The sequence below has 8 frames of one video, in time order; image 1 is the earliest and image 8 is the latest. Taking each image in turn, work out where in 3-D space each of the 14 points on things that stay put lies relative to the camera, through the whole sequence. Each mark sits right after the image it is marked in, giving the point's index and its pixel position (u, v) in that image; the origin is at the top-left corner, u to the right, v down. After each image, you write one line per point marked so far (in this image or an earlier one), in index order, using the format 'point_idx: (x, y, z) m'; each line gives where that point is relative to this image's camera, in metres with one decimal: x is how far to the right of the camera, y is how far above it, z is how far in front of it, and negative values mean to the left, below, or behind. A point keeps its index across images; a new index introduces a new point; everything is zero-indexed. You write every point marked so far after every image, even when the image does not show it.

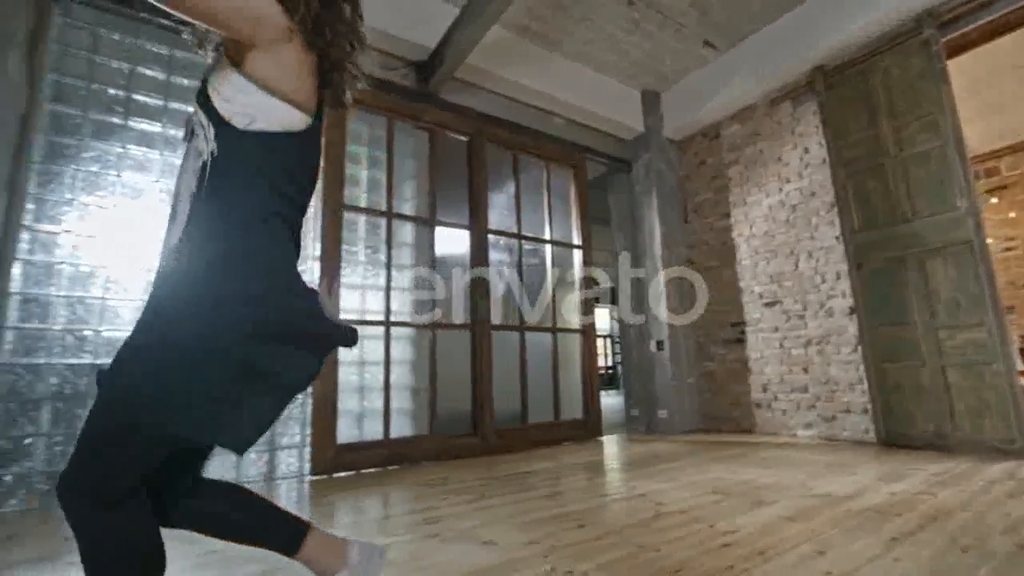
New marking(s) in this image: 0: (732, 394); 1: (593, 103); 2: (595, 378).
0: (+1.7, -0.9, +4.2) m
1: (+0.7, +1.5, +4.2) m
2: (+0.6, -0.7, +4.0) m
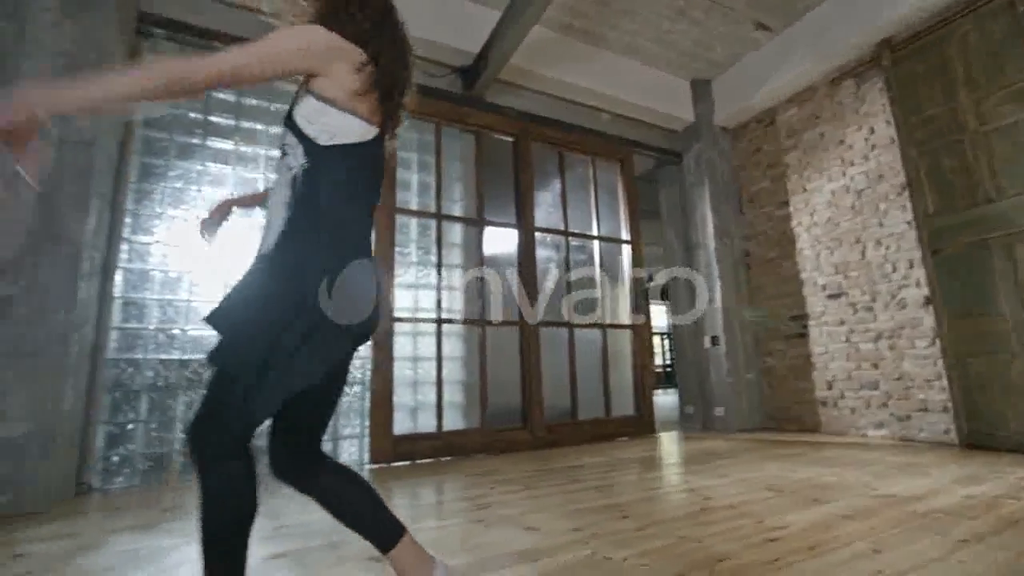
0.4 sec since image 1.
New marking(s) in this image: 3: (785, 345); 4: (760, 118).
0: (+2.2, -0.8, +4.0) m
1: (+1.0, +1.6, +4.2) m
2: (+1.0, -0.7, +4.0) m
3: (+2.1, -0.5, +4.1) m
4: (+2.1, +1.4, +4.3) m
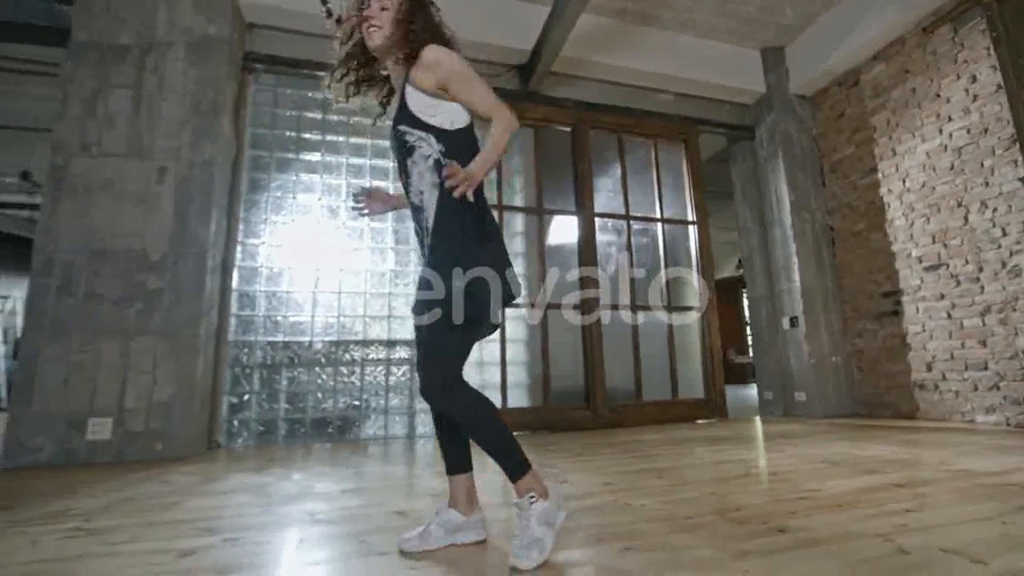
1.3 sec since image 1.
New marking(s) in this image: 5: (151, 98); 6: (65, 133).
0: (+2.7, -0.6, +3.7) m
1: (+1.5, +1.7, +4.1) m
2: (+1.5, -0.5, +3.9) m
3: (+2.6, -0.3, +3.8) m
4: (+2.6, +1.6, +4.0) m
5: (-2.0, +1.0, +2.8) m
6: (-2.3, +0.8, +2.7) m
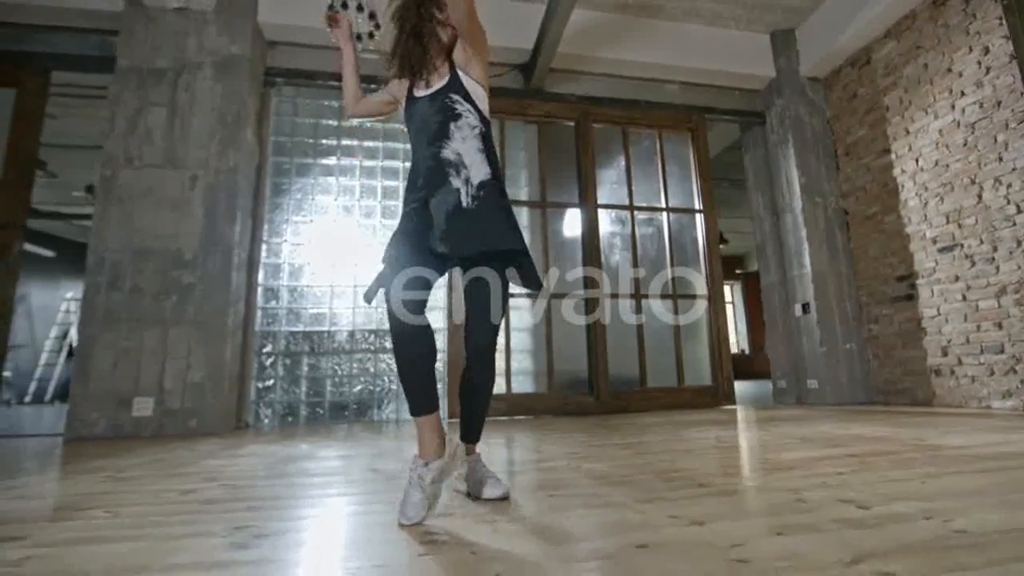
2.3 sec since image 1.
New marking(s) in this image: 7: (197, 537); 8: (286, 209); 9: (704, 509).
0: (+2.7, -0.5, +3.6) m
1: (+1.6, +1.8, +4.1) m
2: (+1.6, -0.4, +3.9) m
3: (+2.7, -0.2, +3.7) m
4: (+2.6, +1.7, +3.9) m
5: (-2.0, +1.1, +3.2) m
6: (-2.4, +0.8, +3.1) m
7: (-0.7, -0.5, +1.2) m
8: (-1.6, +0.6, +3.6) m
9: (+0.5, -0.5, +1.2) m
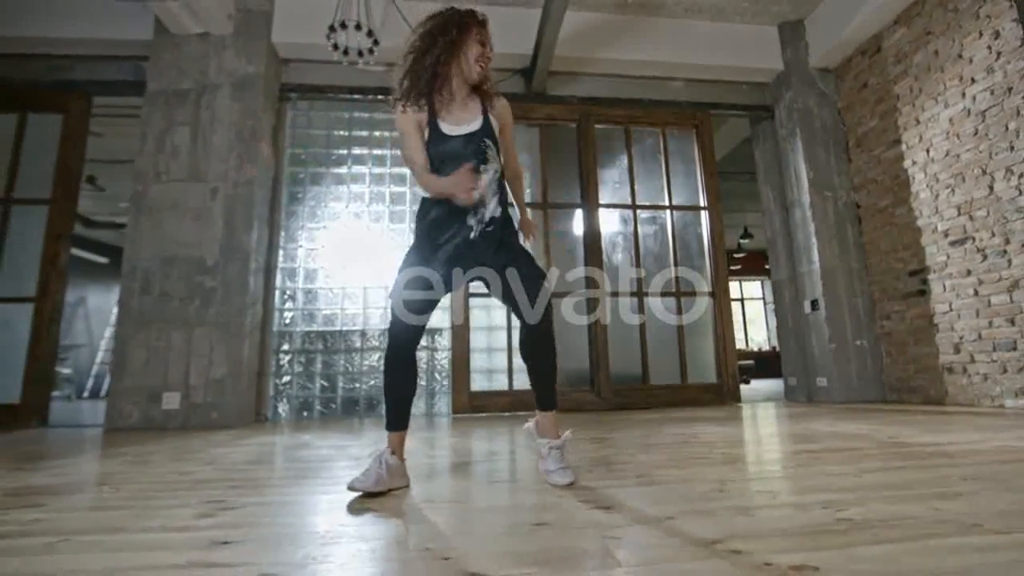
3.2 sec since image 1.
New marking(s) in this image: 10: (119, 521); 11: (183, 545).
0: (+2.7, -0.5, +3.5) m
1: (+1.6, +1.8, +4.1) m
2: (+1.6, -0.4, +3.9) m
3: (+2.7, -0.1, +3.6) m
4: (+2.6, +1.8, +3.8) m
5: (-2.0, +1.0, +3.4) m
6: (-2.4, +0.8, +3.4) m
7: (-0.9, -0.6, +1.4) m
8: (-1.6, +0.5, +3.8) m
9: (+0.3, -0.5, +1.3) m
10: (-1.0, -0.6, +1.3) m
11: (-0.7, -0.5, +1.1) m
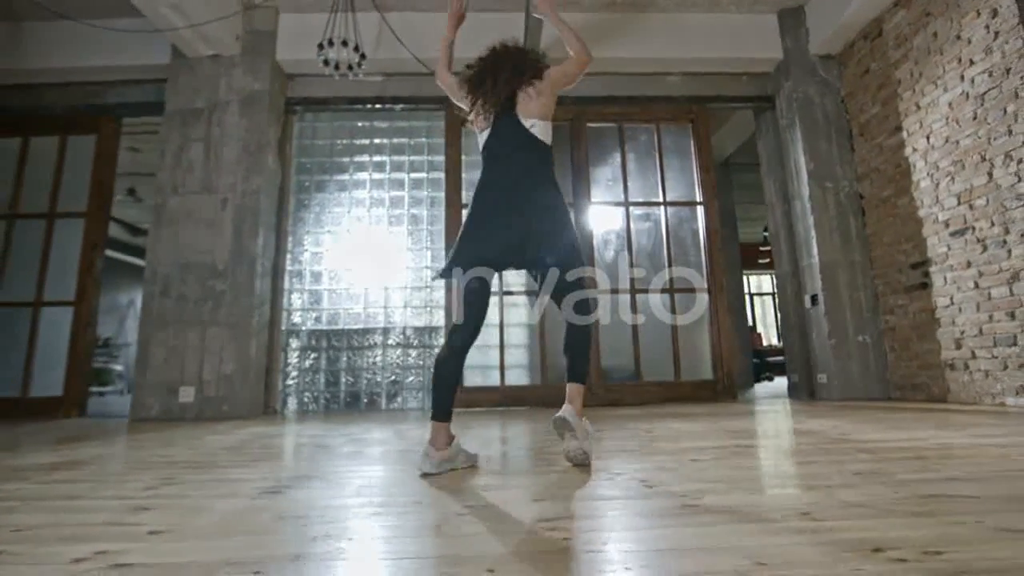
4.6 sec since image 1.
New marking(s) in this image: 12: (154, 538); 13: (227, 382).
0: (+2.6, -0.4, +3.3) m
1: (+1.5, +1.9, +4.0) m
2: (+1.6, -0.4, +3.8) m
3: (+2.6, -0.1, +3.4) m
4: (+2.5, +1.8, +3.7) m
5: (-2.1, +1.0, +3.7) m
6: (-2.5, +0.8, +3.7) m
7: (-1.2, -0.6, +1.6) m
8: (-1.6, +0.5, +4.1) m
9: (0.0, -0.5, +1.4) m
10: (-1.2, -0.6, +1.5) m
11: (-1.0, -0.5, +1.2) m
12: (-0.7, -0.5, +1.0) m
13: (-1.9, -0.6, +3.5) m
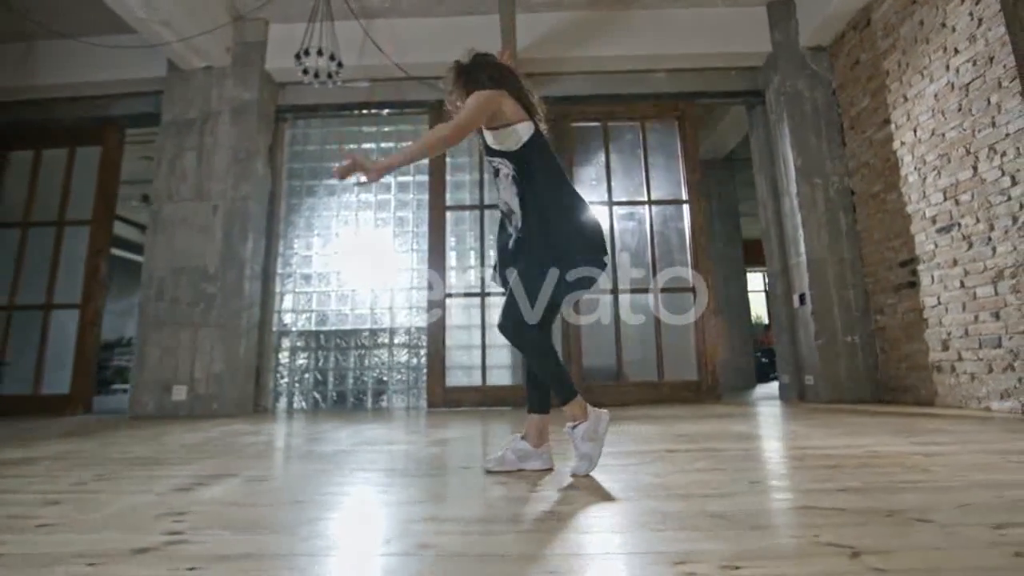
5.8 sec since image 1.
0: (+2.5, -0.4, +3.2) m
1: (+1.4, +1.9, +4.0) m
2: (+1.5, -0.4, +3.8) m
3: (+2.4, -0.1, +3.3) m
4: (+2.4, +1.8, +3.6) m
5: (-2.3, +1.0, +3.9) m
6: (-2.6, +0.7, +3.8) m
7: (-1.4, -0.6, +1.7) m
8: (-1.7, +0.5, +4.2) m
9: (-0.3, -0.5, +1.4) m
10: (-1.5, -0.6, +1.6) m
11: (-1.2, -0.6, +1.3) m
12: (-1.0, -0.5, +1.1) m
13: (-2.1, -0.7, +3.6) m
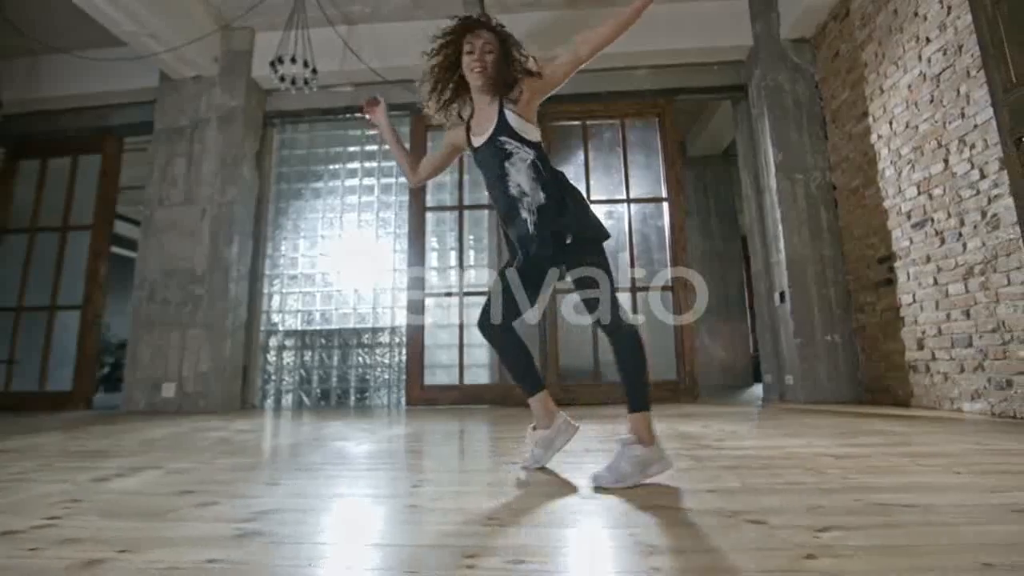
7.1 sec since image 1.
0: (+2.3, -0.4, +3.1) m
1: (+1.2, +1.9, +3.9) m
2: (+1.3, -0.4, +3.7) m
3: (+2.2, -0.1, +3.2) m
4: (+2.2, +1.8, +3.5) m
5: (-2.4, +1.0, +4.0) m
6: (-2.8, +0.7, +4.0) m
7: (-1.7, -0.6, +1.8) m
8: (-1.9, +0.5, +4.3) m
9: (-0.5, -0.6, +1.5) m
10: (-1.8, -0.6, +1.7) m
11: (-1.5, -0.6, +1.4) m
12: (-1.3, -0.5, +1.2) m
13: (-2.2, -0.7, +3.7) m
